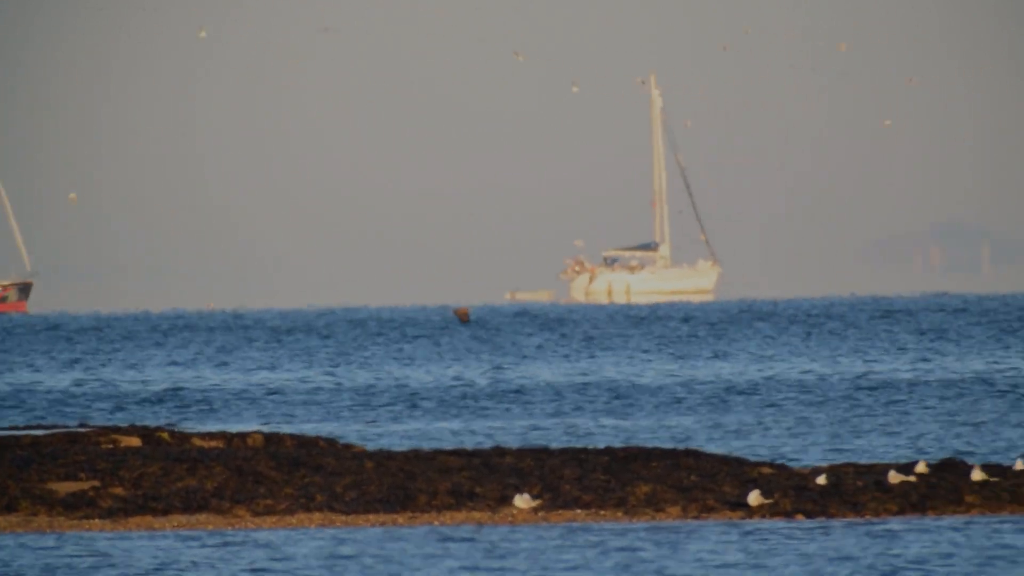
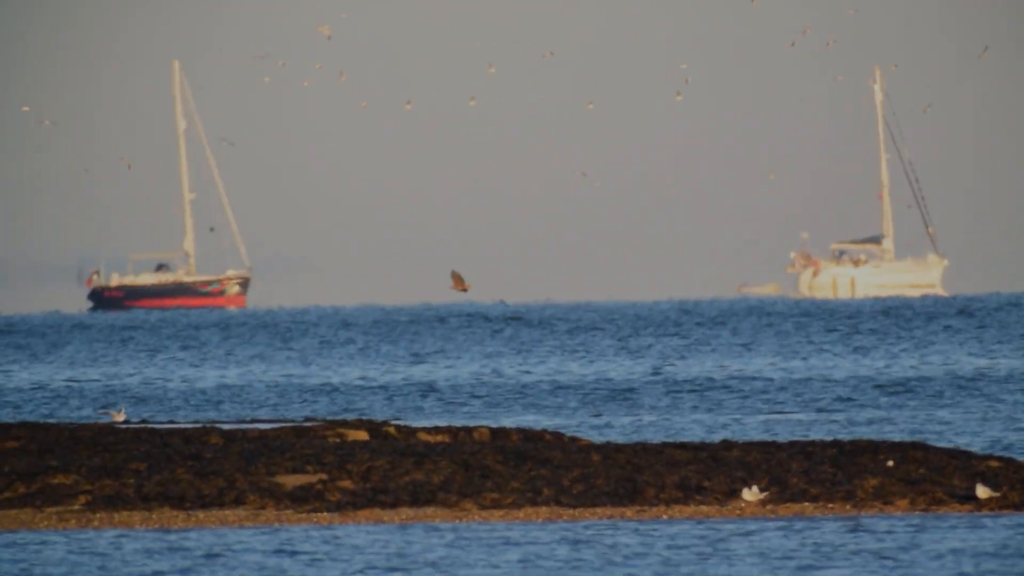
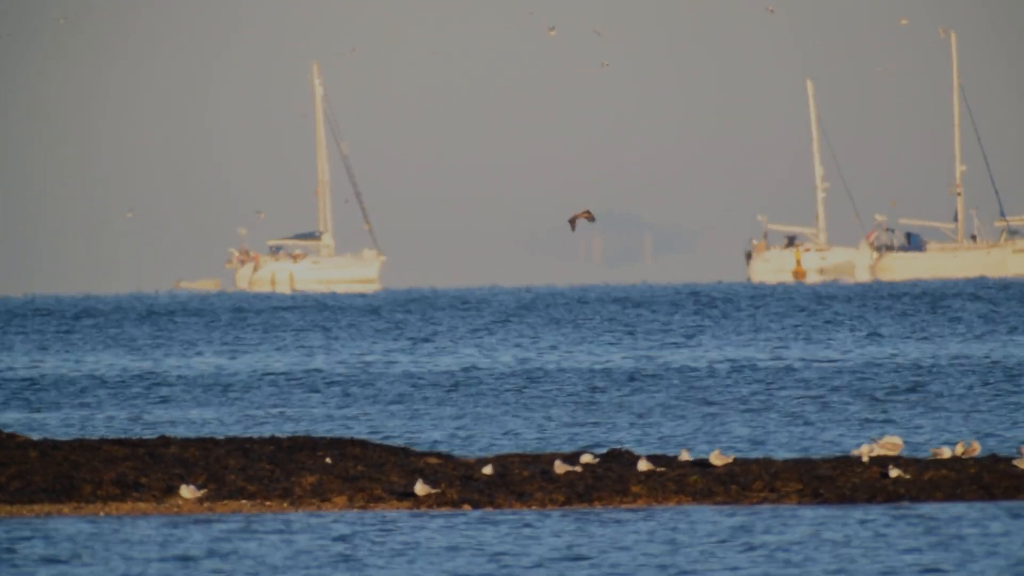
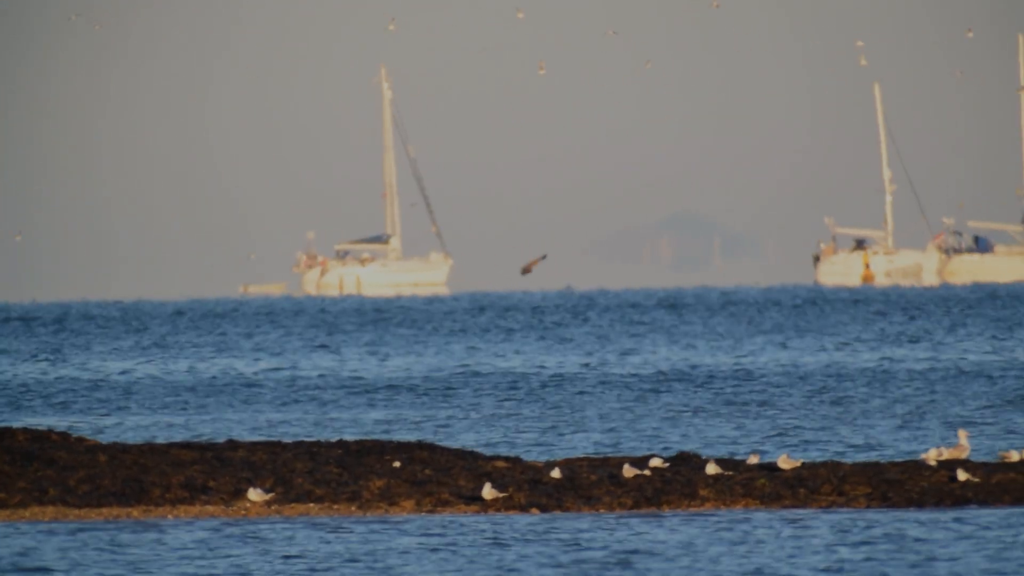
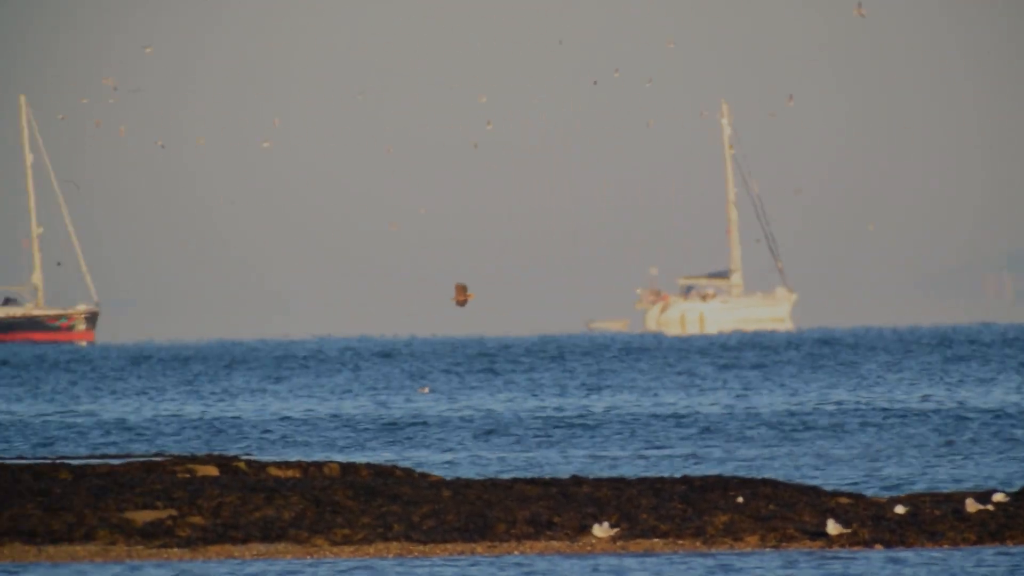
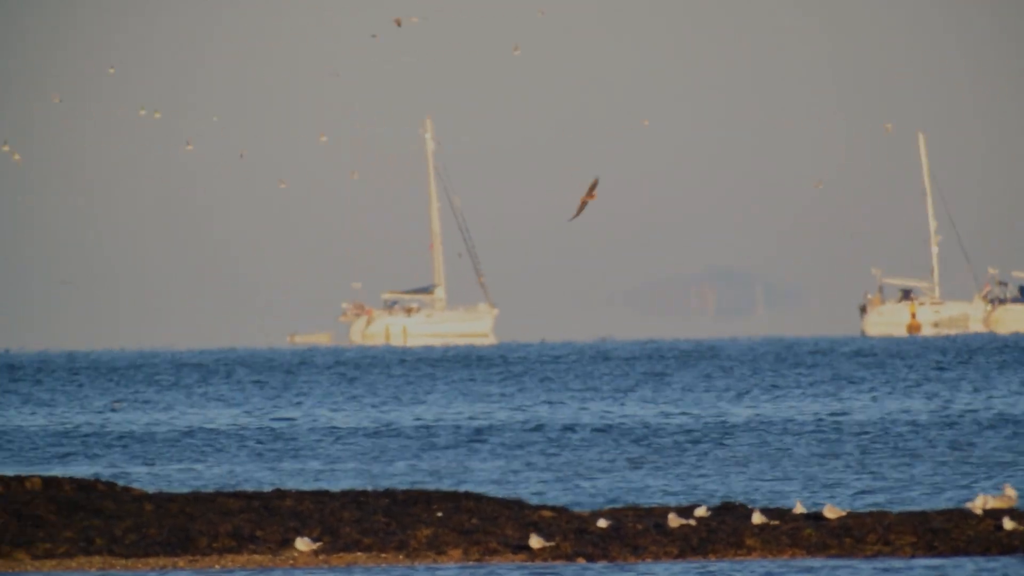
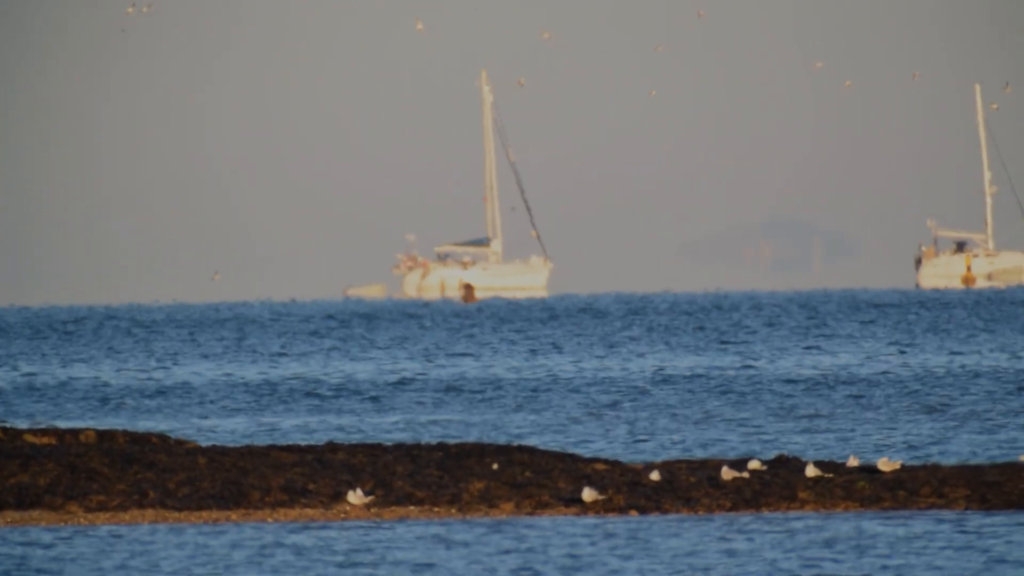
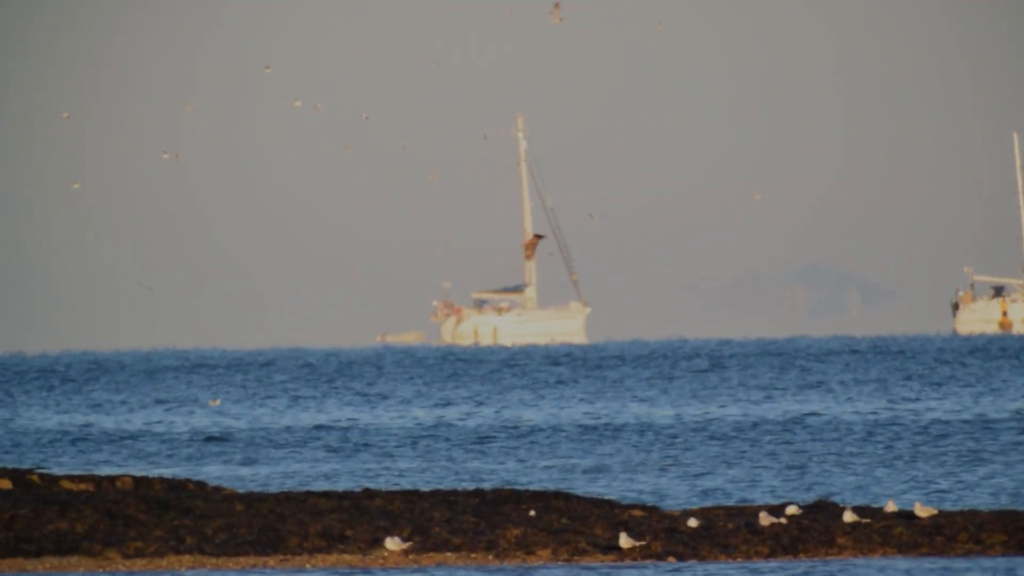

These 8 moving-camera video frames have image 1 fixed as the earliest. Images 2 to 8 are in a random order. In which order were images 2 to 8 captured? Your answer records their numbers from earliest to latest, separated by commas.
7, 4, 3, 6, 8, 5, 2
